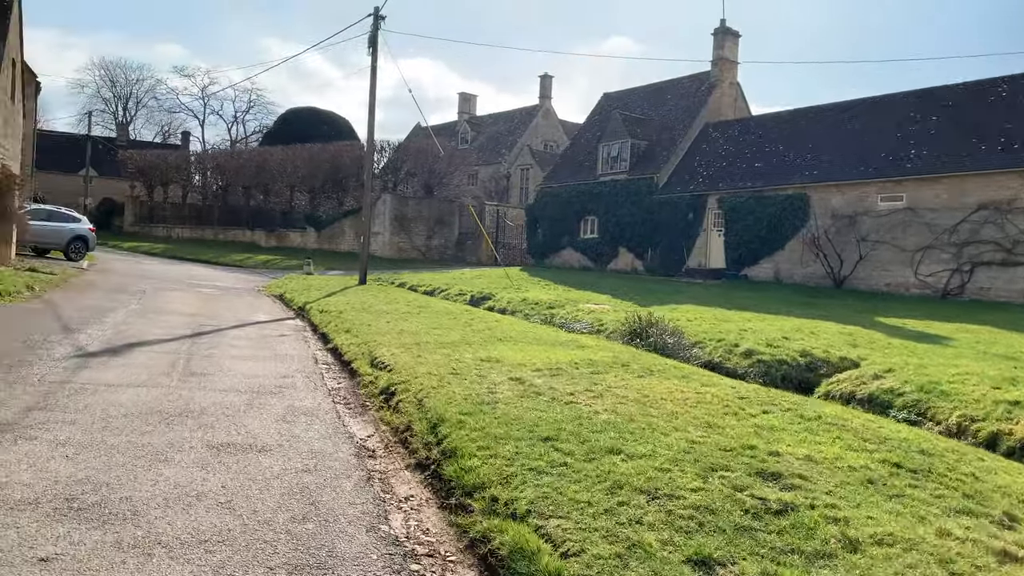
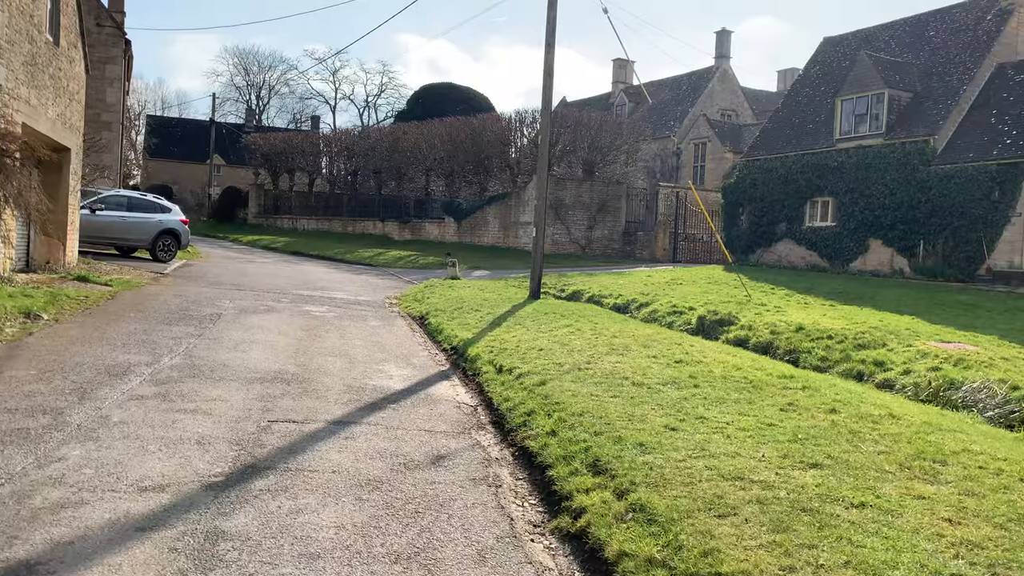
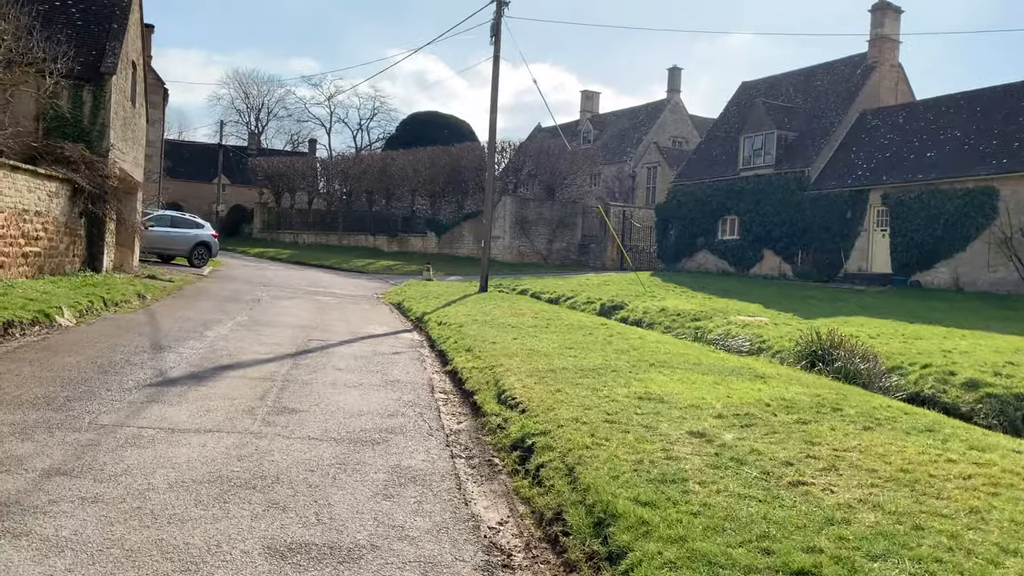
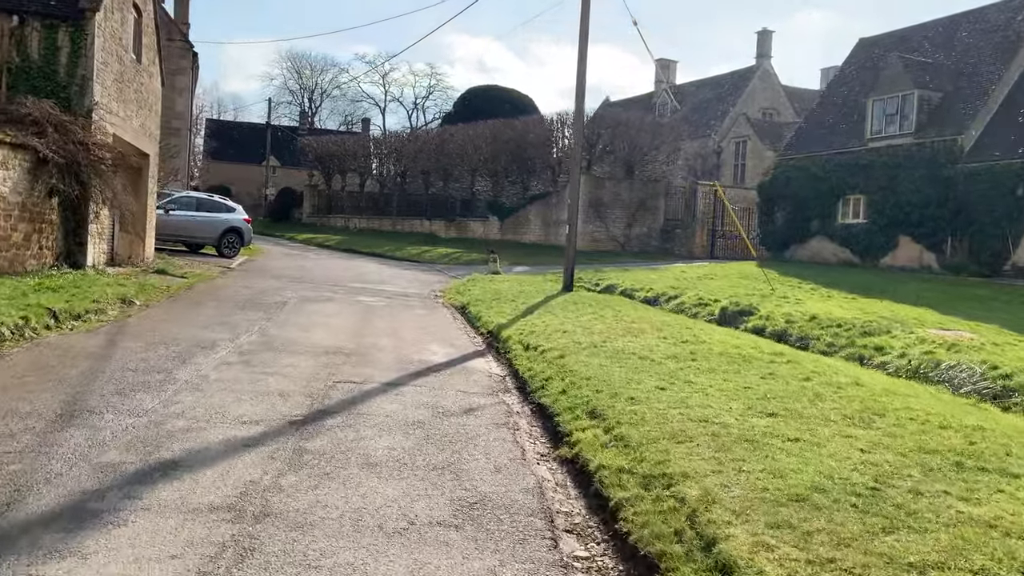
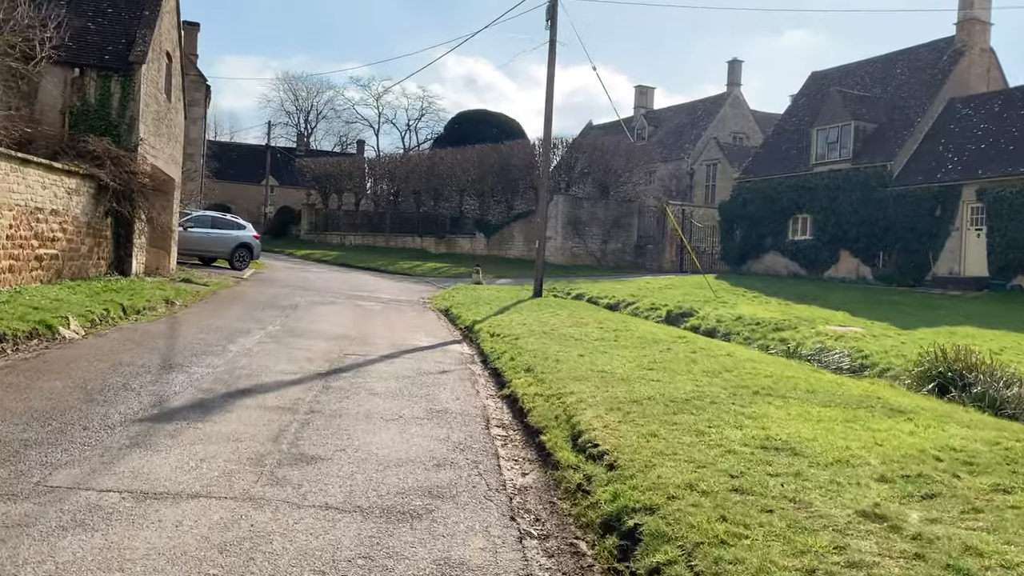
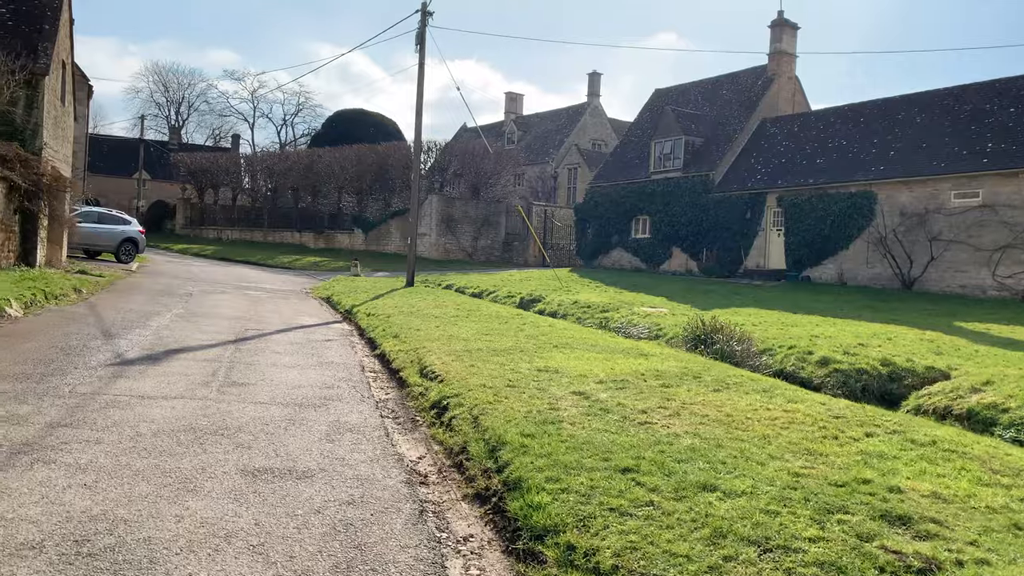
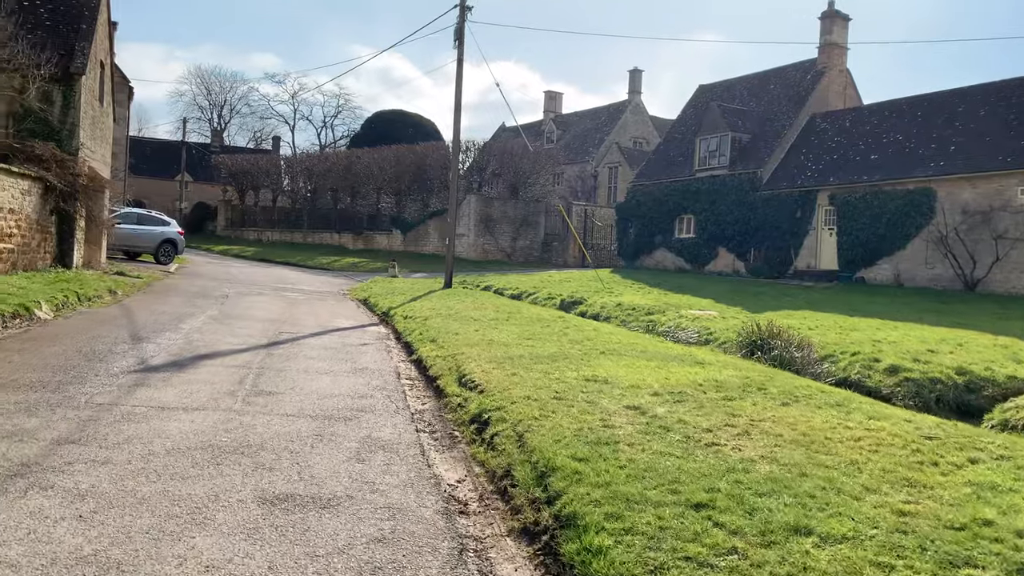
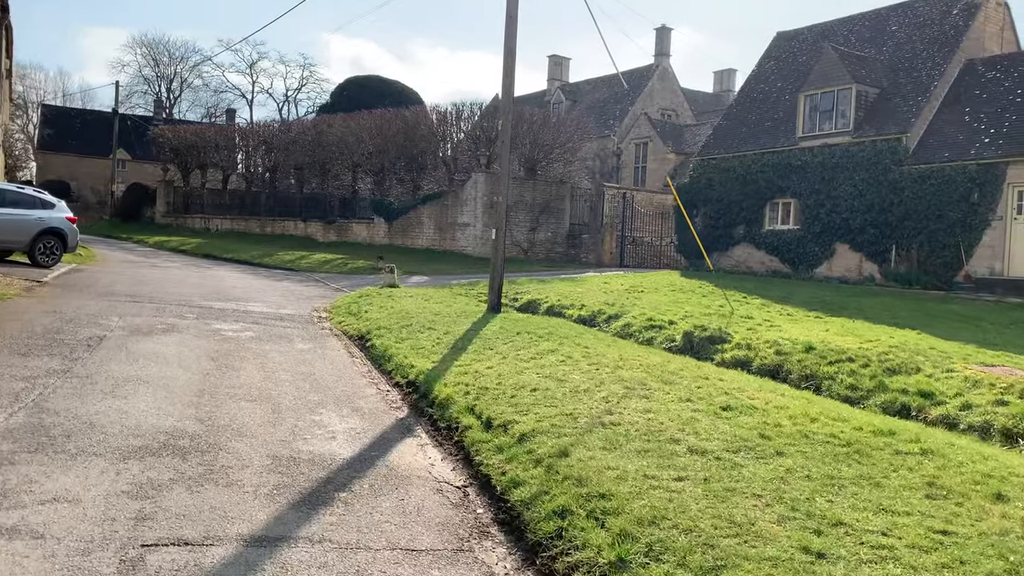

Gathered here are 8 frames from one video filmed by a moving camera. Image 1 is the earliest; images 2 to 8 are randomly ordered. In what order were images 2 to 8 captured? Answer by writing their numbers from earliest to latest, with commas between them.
6, 7, 3, 5, 4, 2, 8
